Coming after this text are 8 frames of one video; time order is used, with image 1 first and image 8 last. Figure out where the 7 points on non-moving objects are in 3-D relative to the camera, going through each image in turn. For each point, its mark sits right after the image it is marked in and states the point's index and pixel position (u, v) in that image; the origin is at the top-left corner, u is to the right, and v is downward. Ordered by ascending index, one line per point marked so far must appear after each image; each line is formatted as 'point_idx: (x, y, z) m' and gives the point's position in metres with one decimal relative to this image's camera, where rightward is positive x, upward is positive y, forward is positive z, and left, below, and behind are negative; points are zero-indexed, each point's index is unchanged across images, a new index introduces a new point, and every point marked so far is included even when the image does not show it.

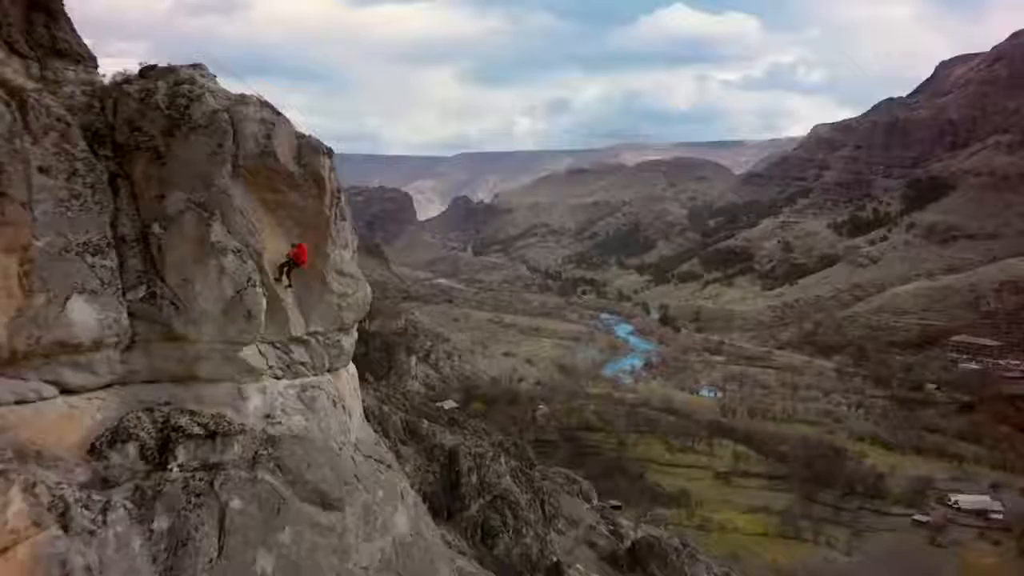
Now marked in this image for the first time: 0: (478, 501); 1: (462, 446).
0: (-0.5, -3.3, +15.6) m
1: (-0.8, -2.7, +17.1) m
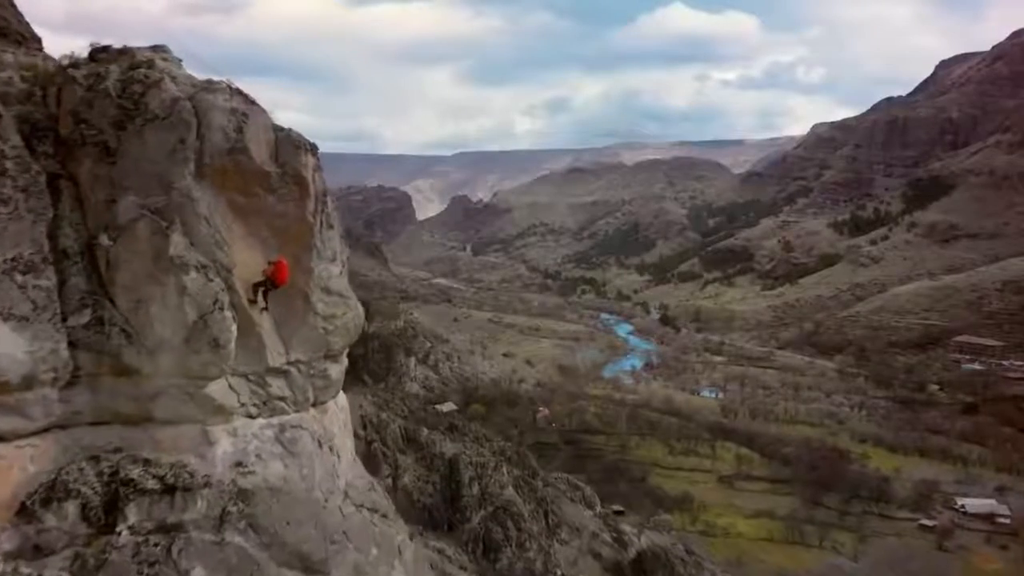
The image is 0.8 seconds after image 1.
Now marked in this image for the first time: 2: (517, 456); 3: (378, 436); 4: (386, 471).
0: (-0.5, -3.3, +15.1) m
1: (-0.8, -2.8, +16.5) m
2: (+0.1, -3.2, +19.3) m
3: (-2.1, -2.4, +16.0) m
4: (-1.9, -2.7, +15.0) m
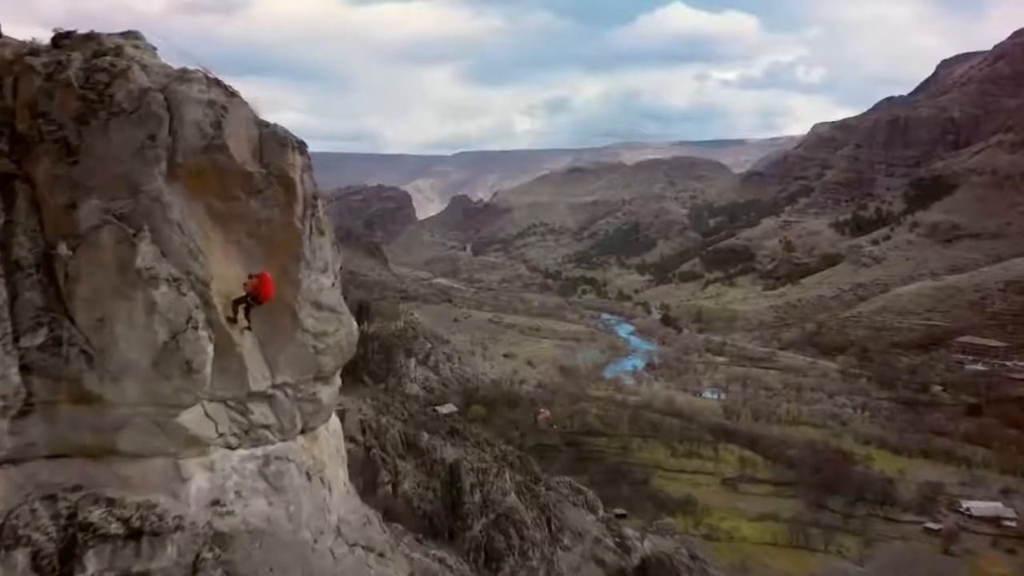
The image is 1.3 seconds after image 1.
0: (-0.5, -3.4, +14.8) m
1: (-0.8, -2.8, +16.2) m
2: (+0.2, -3.3, +19.0) m
3: (-2.1, -2.4, +15.6) m
4: (-1.8, -2.8, +14.7) m
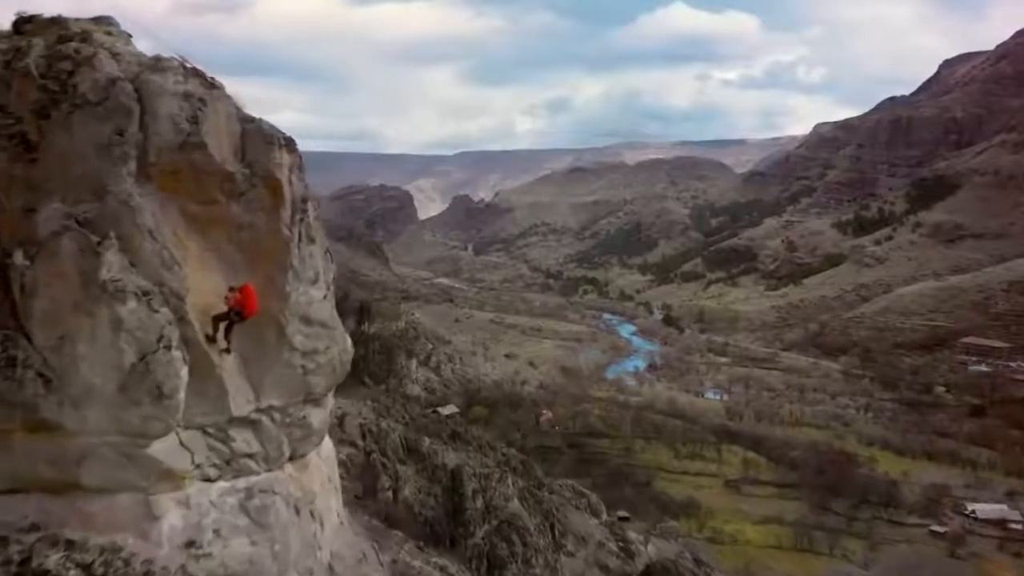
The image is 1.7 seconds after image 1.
0: (-0.4, -3.4, +14.5) m
1: (-0.7, -2.8, +15.9) m
2: (+0.2, -3.3, +18.7) m
3: (-2.1, -2.5, +15.4) m
4: (-1.8, -2.8, +14.4) m
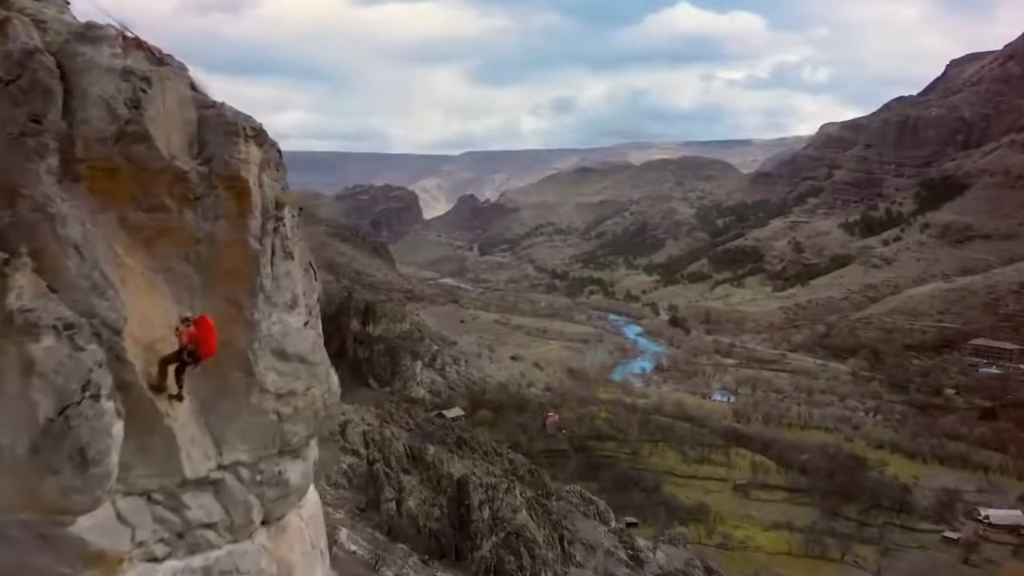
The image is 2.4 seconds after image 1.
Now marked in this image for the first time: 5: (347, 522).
0: (-0.3, -3.5, +14.0) m
1: (-0.6, -2.9, +15.4) m
2: (+0.3, -3.3, +18.2) m
3: (-2.0, -2.5, +14.9) m
4: (-1.7, -2.8, +13.9) m
5: (-2.0, -2.9, +12.6) m
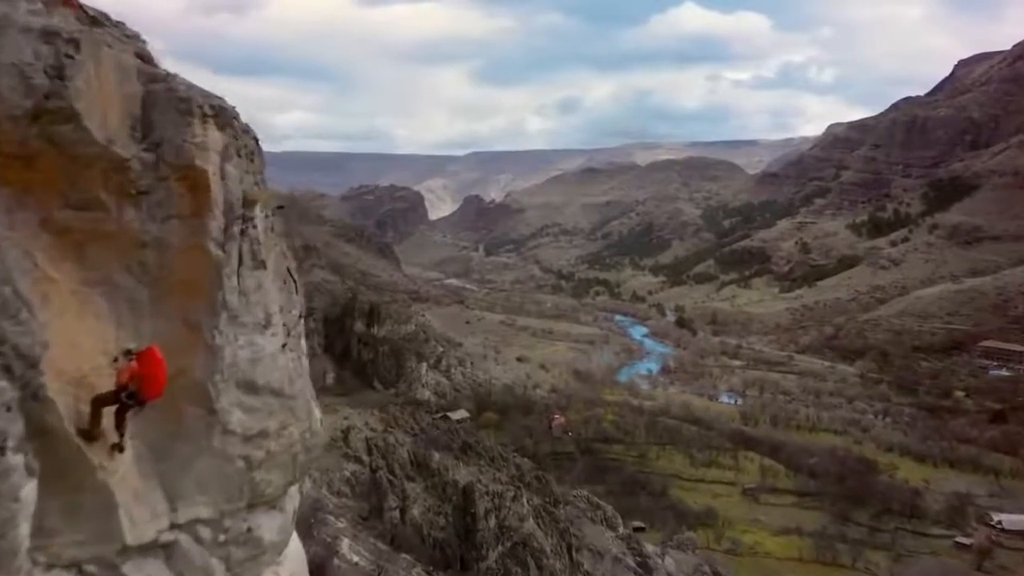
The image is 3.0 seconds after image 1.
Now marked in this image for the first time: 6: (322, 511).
0: (-0.2, -3.5, +13.6) m
1: (-0.5, -2.9, +15.1) m
2: (+0.4, -3.4, +17.8) m
3: (-1.8, -2.5, +14.5) m
4: (-1.6, -2.9, +13.6) m
5: (-2.0, -2.9, +12.2) m
6: (-2.3, -2.7, +12.2) m
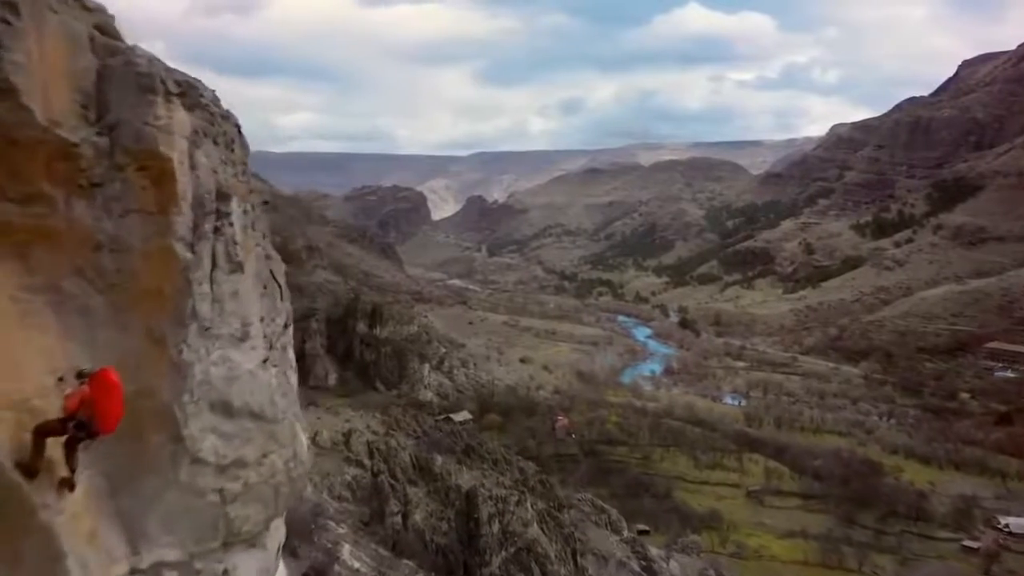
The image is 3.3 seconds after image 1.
0: (-0.2, -3.5, +13.4) m
1: (-0.4, -2.9, +14.8) m
2: (+0.5, -3.4, +17.6) m
3: (-1.8, -2.6, +14.3) m
4: (-1.6, -2.9, +13.3) m
5: (-1.9, -2.9, +12.0) m
6: (-2.2, -2.7, +11.9) m
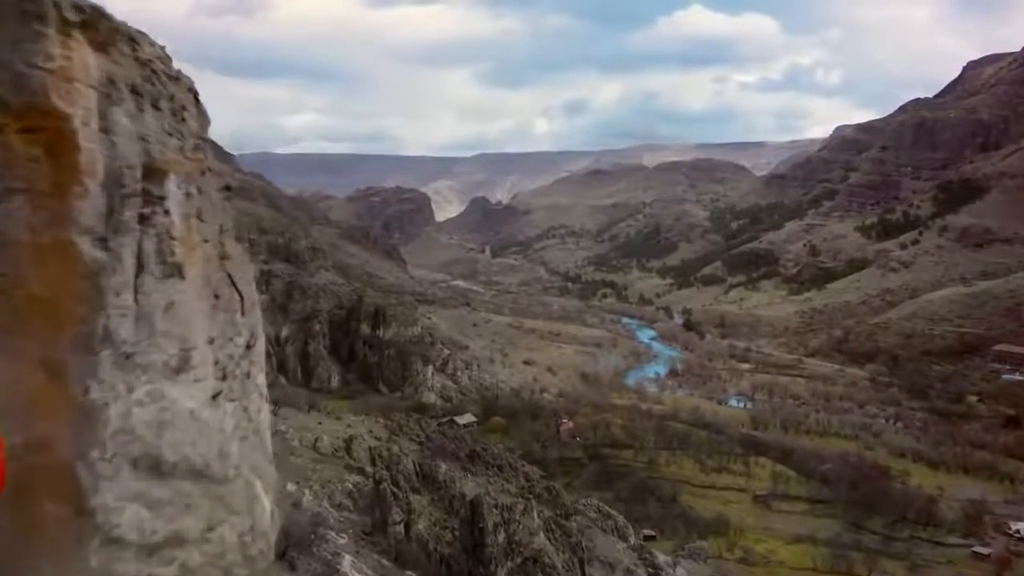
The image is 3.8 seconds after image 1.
0: (-0.1, -3.5, +13.0) m
1: (-0.4, -3.0, +14.4) m
2: (+0.6, -3.4, +17.2) m
3: (-1.7, -2.6, +13.9) m
4: (-1.5, -2.9, +13.0) m
5: (-1.8, -3.0, +11.6) m
6: (-2.2, -2.7, +11.6) m
